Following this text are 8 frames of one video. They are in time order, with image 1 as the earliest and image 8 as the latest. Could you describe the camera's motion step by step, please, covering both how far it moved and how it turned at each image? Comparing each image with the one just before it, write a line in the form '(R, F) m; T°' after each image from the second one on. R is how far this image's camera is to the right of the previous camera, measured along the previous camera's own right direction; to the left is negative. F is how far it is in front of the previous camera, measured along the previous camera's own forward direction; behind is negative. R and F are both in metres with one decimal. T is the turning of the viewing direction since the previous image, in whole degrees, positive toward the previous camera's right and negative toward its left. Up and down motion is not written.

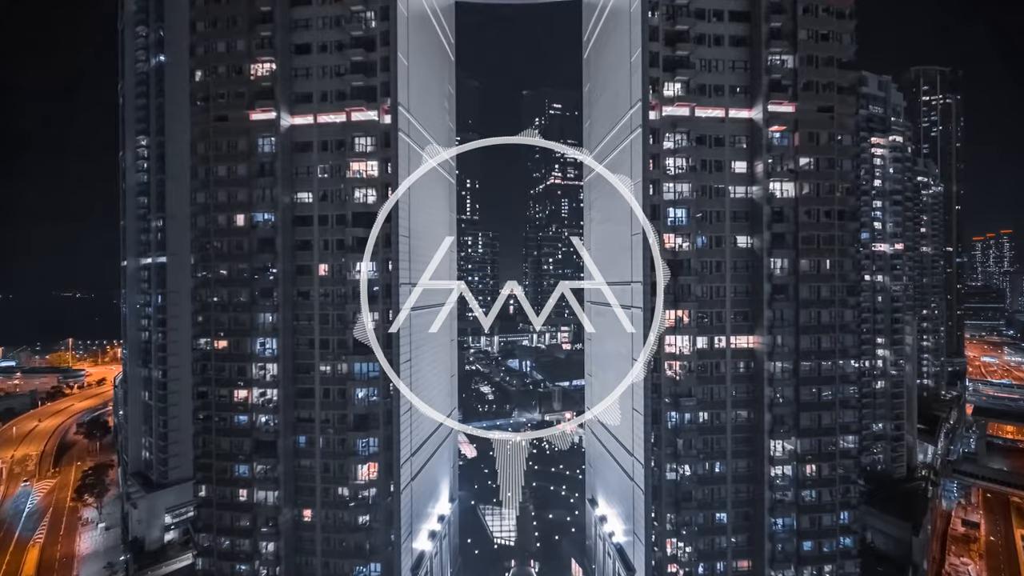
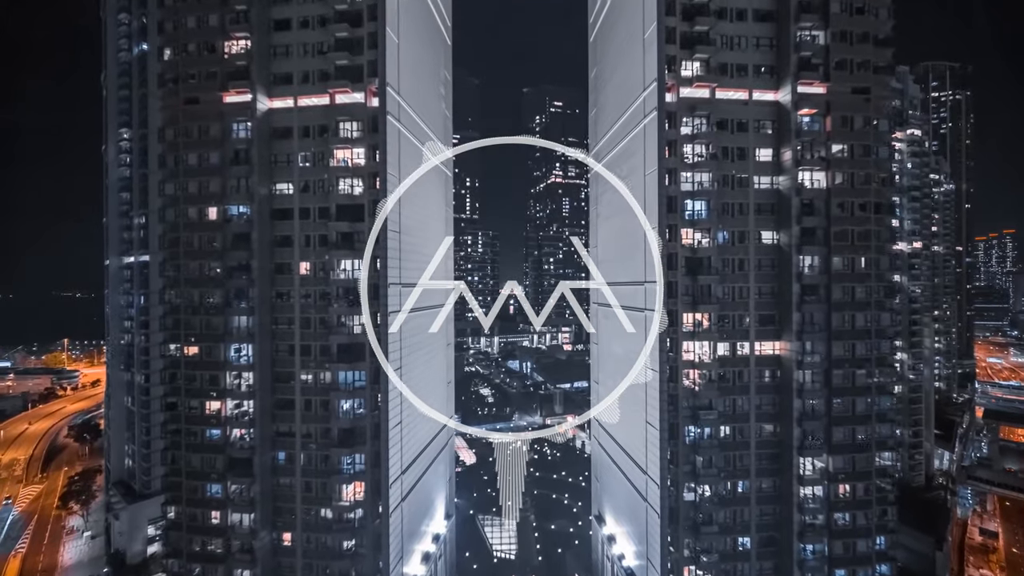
(-0.1, +3.1) m; 0°
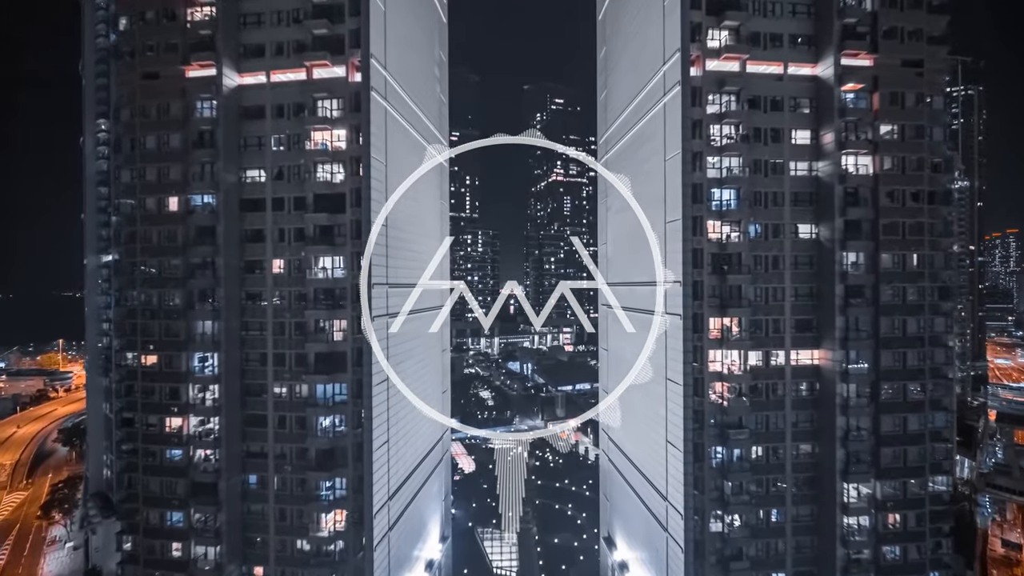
(-0.3, +3.6) m; 0°
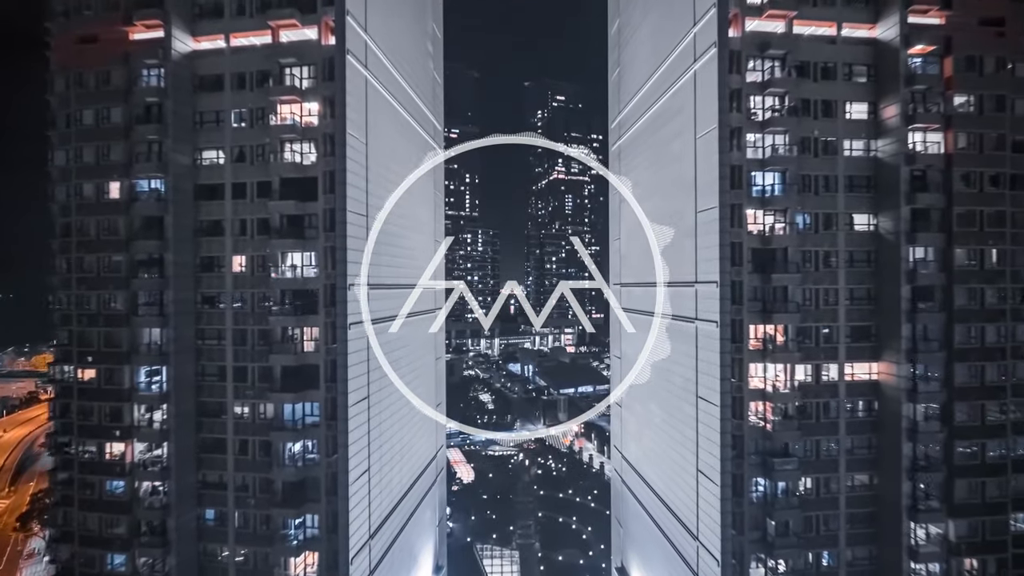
(-0.4, +4.0) m; 0°
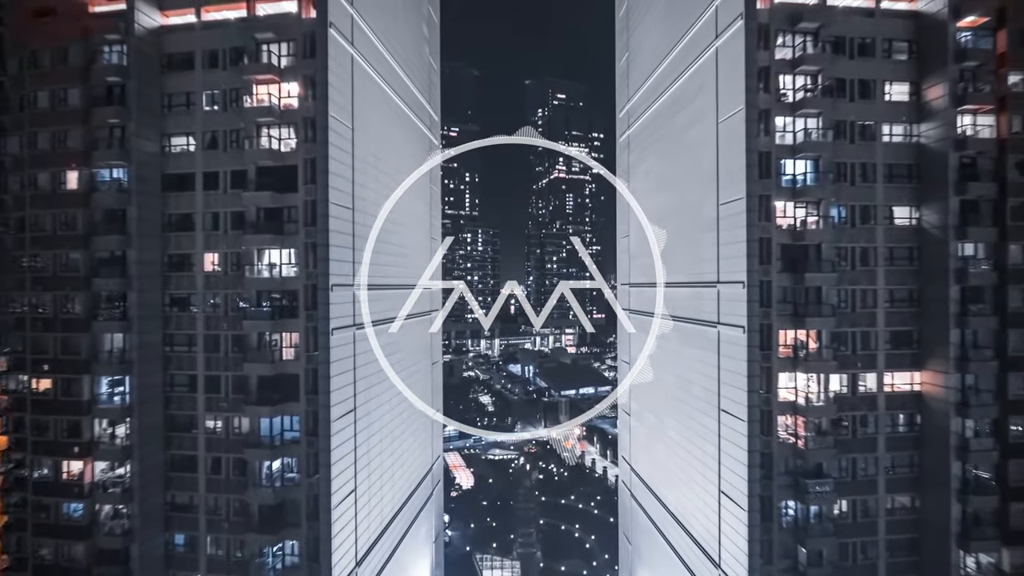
(-0.2, +2.2) m; 0°
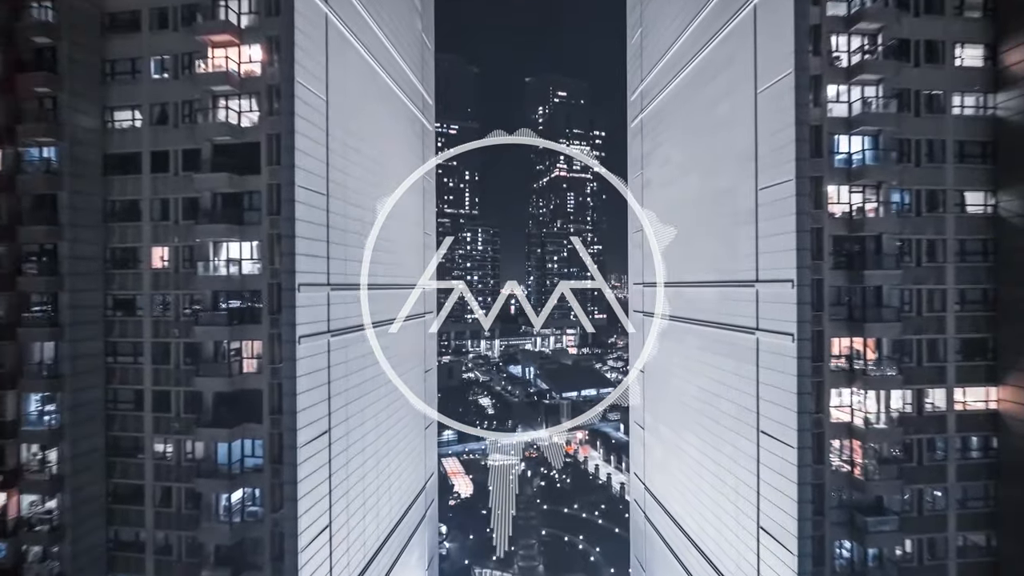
(-0.2, +3.0) m; 0°
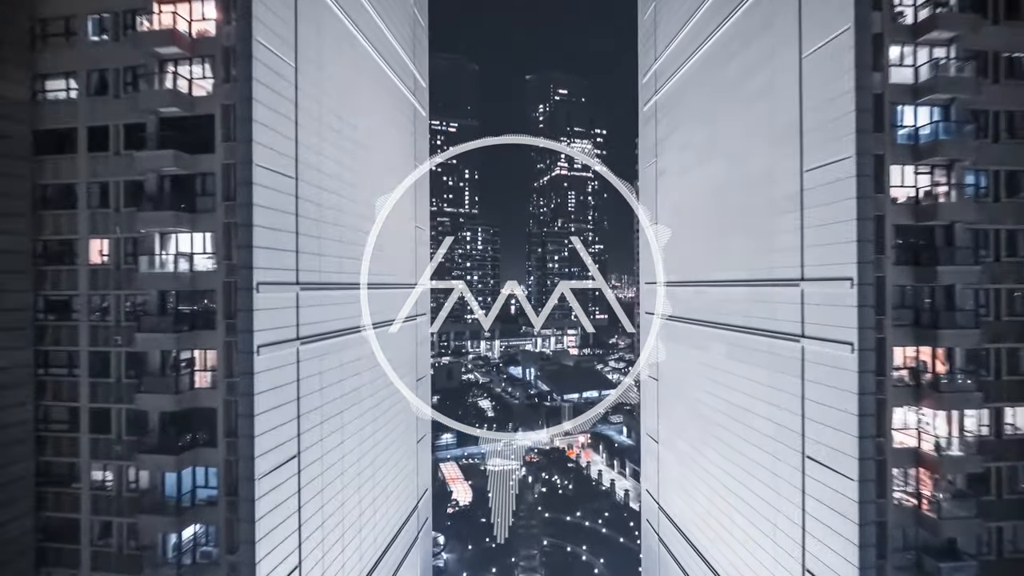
(-0.1, +2.6) m; 0°
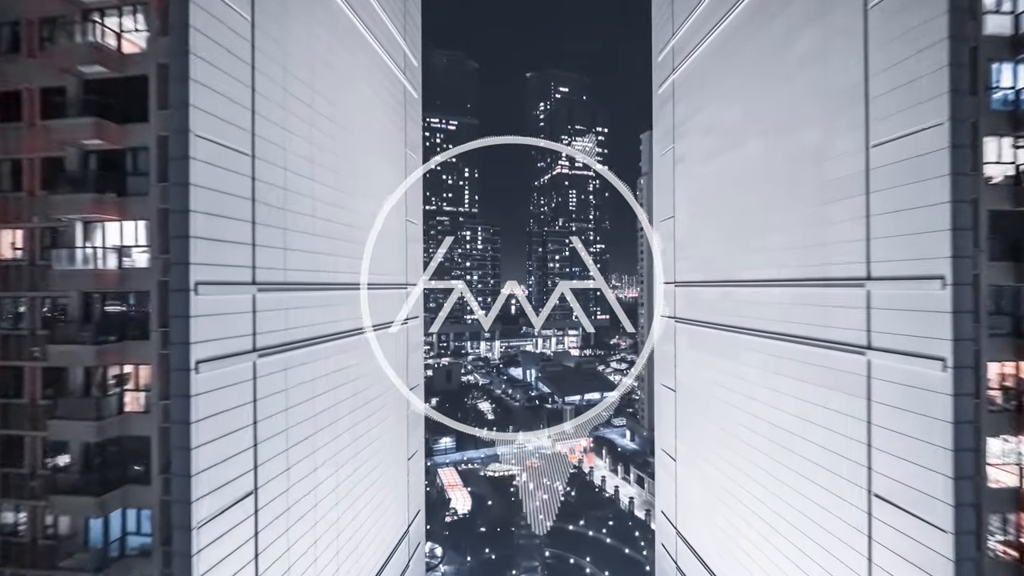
(-0.2, +2.6) m; 0°
